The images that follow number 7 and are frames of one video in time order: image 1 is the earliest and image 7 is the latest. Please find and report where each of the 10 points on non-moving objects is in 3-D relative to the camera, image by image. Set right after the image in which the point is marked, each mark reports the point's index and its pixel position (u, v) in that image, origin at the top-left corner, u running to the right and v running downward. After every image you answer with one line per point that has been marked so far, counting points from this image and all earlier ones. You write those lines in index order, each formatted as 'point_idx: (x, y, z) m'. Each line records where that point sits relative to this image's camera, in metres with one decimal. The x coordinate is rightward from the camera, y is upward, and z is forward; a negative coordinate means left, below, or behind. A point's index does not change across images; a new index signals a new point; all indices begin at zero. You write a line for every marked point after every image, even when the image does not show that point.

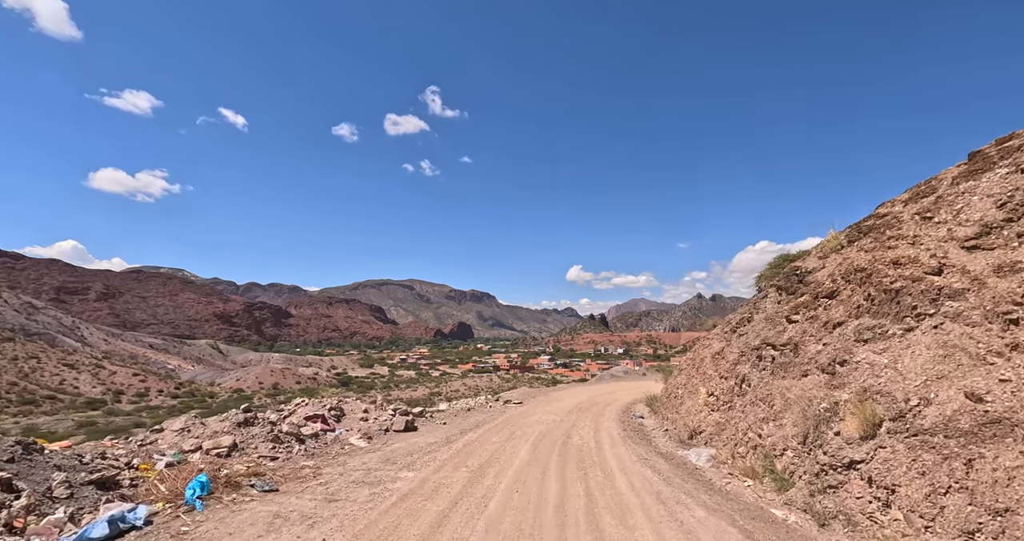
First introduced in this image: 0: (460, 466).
0: (-0.9, -3.3, +8.6) m
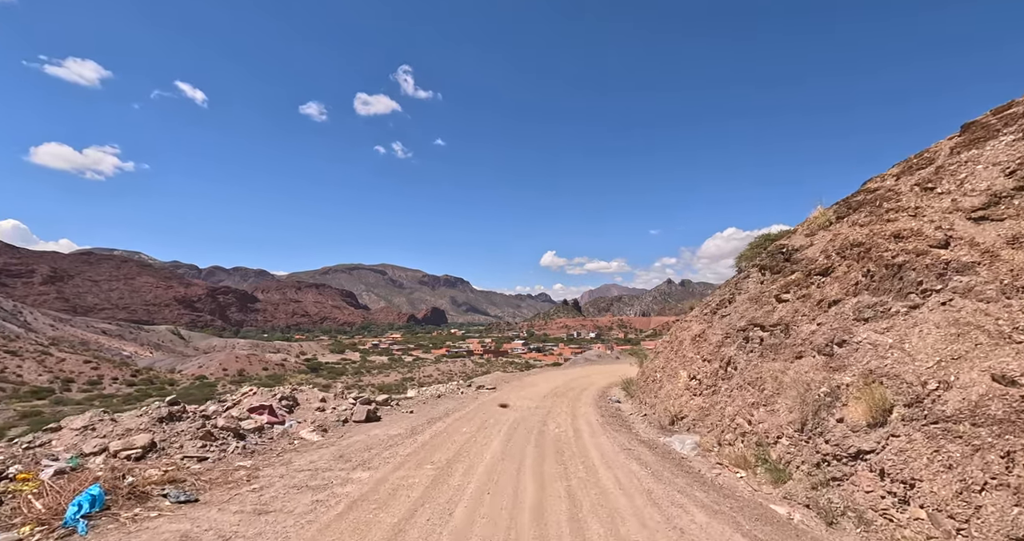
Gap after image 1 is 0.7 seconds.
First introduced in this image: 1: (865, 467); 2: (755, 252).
0: (-1.3, -2.9, +7.7) m
1: (+4.3, -2.4, +6.4) m
2: (+8.5, +0.6, +18.3) m
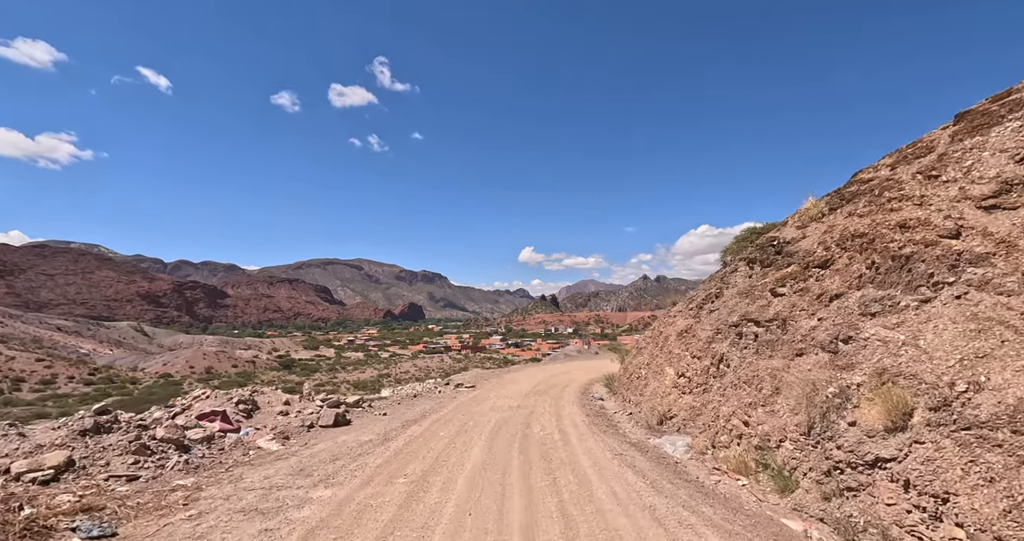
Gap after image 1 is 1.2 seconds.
0: (-1.5, -2.7, +6.8) m
1: (+4.2, -2.3, +5.8) m
2: (+7.8, +0.8, +17.8) m
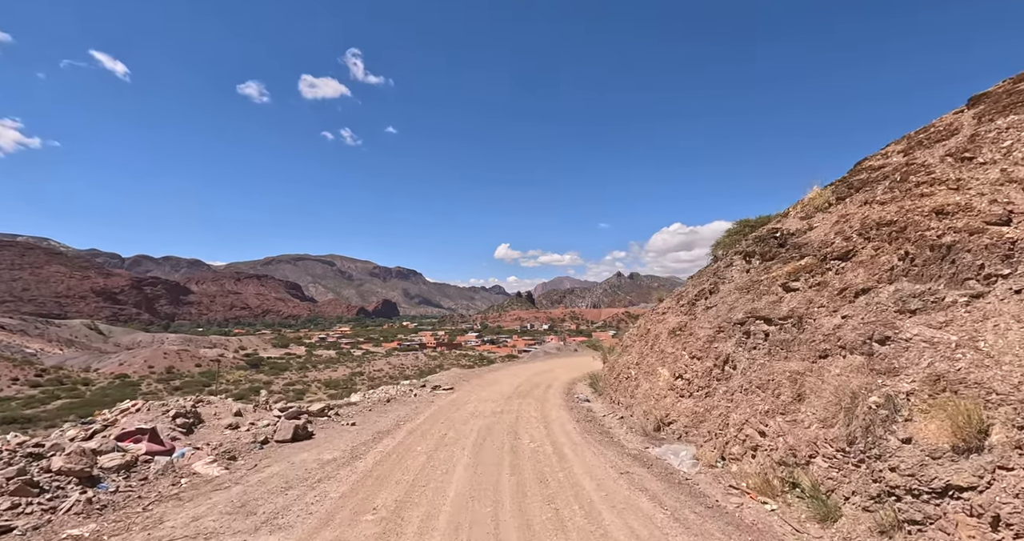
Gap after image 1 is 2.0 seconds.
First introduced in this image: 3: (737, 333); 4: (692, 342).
0: (-1.6, -2.6, +5.6) m
1: (+4.1, -2.2, +4.8) m
2: (+7.2, +1.0, +16.9) m
3: (+4.6, -1.3, +10.6) m
4: (+4.4, -1.8, +12.9) m
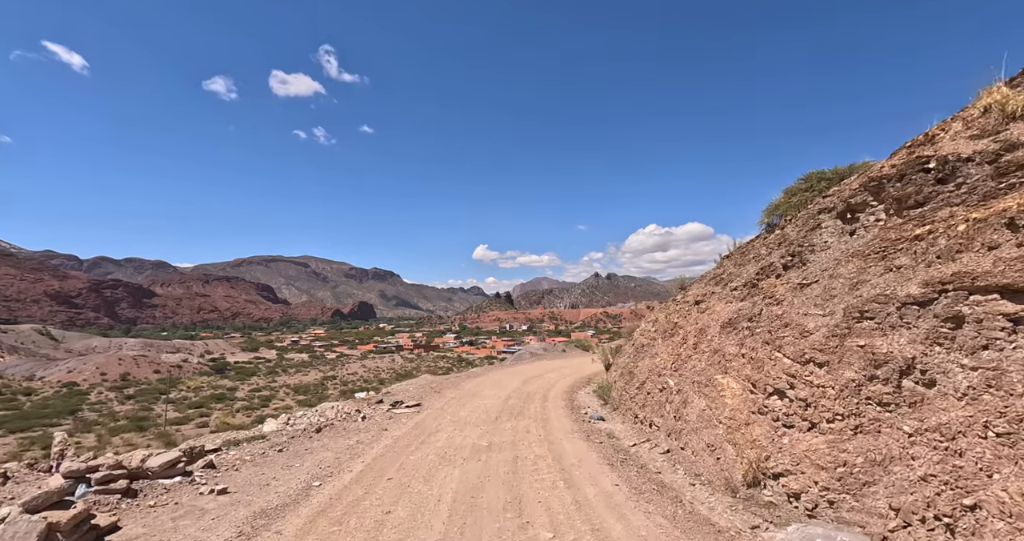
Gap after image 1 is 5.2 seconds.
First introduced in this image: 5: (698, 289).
0: (-1.4, -1.9, +0.6) m
1: (+4.4, -1.5, 0.0) m
2: (+6.9, +1.7, +12.3) m
3: (+4.6, -0.6, +5.8) m
4: (+4.3, -1.1, +8.1) m
5: (+5.6, -0.5, +15.4) m
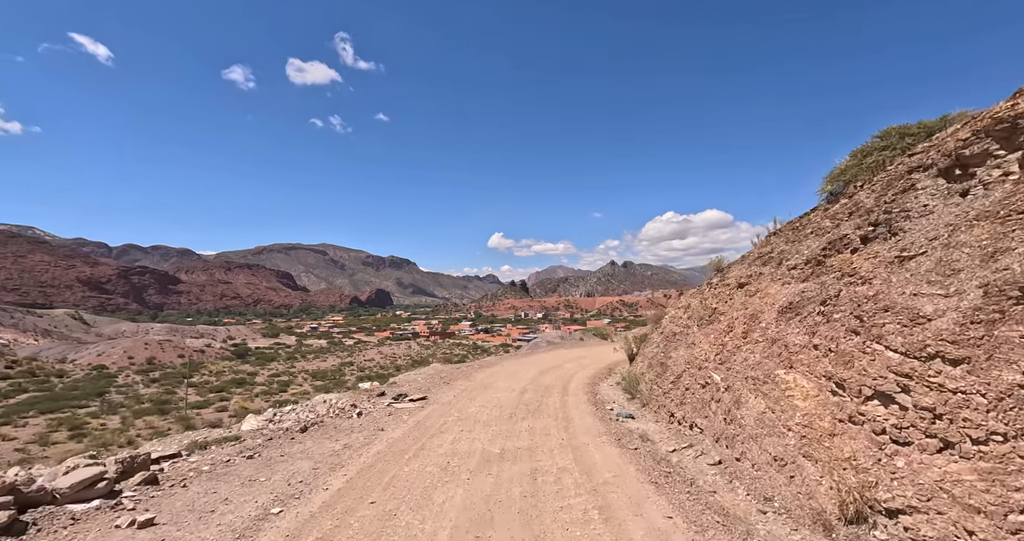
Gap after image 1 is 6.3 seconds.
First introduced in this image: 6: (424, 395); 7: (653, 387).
0: (-1.4, -1.6, -1.2) m
1: (+4.4, -1.2, -1.9) m
2: (+7.3, +2.2, +10.2) m
3: (+4.8, -0.2, +3.9) m
4: (+4.6, -0.7, +6.2) m
5: (+6.0, +0.1, +13.4) m
6: (-2.4, -3.4, +14.2) m
7: (+3.9, -3.2, +14.2) m
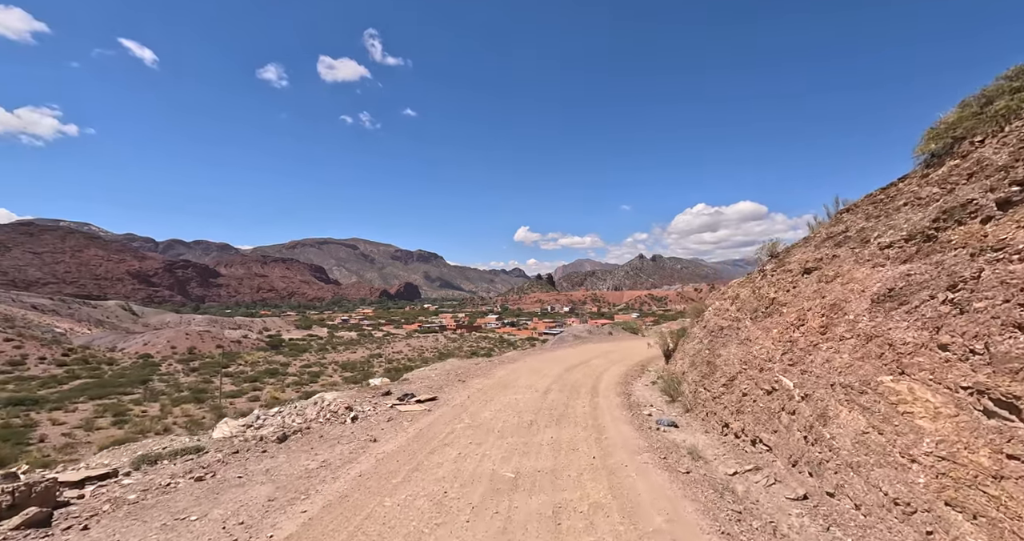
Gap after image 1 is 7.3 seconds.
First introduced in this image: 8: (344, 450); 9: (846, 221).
0: (-1.6, -1.4, -3.0) m
1: (+4.1, -1.0, -4.0) m
2: (+7.6, +2.6, +7.9) m
3: (+4.8, +0.1, +1.7) m
4: (+4.7, -0.4, +4.0) m
5: (+6.5, +0.4, +11.2) m
6: (-1.9, -3.0, +12.5) m
7: (+4.4, -2.8, +12.1) m
8: (-2.5, -2.5, +7.6) m
9: (+6.9, +1.0, +10.3) m
